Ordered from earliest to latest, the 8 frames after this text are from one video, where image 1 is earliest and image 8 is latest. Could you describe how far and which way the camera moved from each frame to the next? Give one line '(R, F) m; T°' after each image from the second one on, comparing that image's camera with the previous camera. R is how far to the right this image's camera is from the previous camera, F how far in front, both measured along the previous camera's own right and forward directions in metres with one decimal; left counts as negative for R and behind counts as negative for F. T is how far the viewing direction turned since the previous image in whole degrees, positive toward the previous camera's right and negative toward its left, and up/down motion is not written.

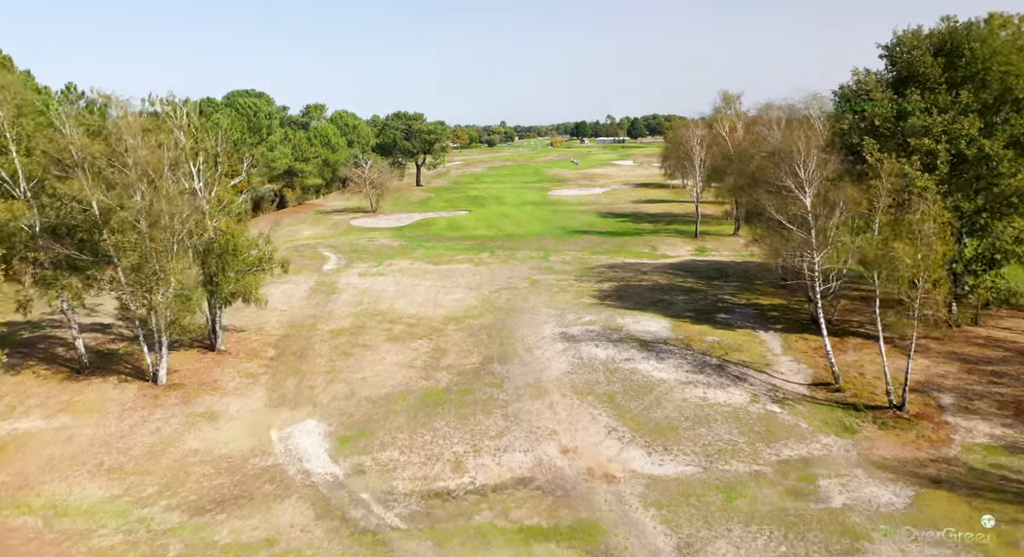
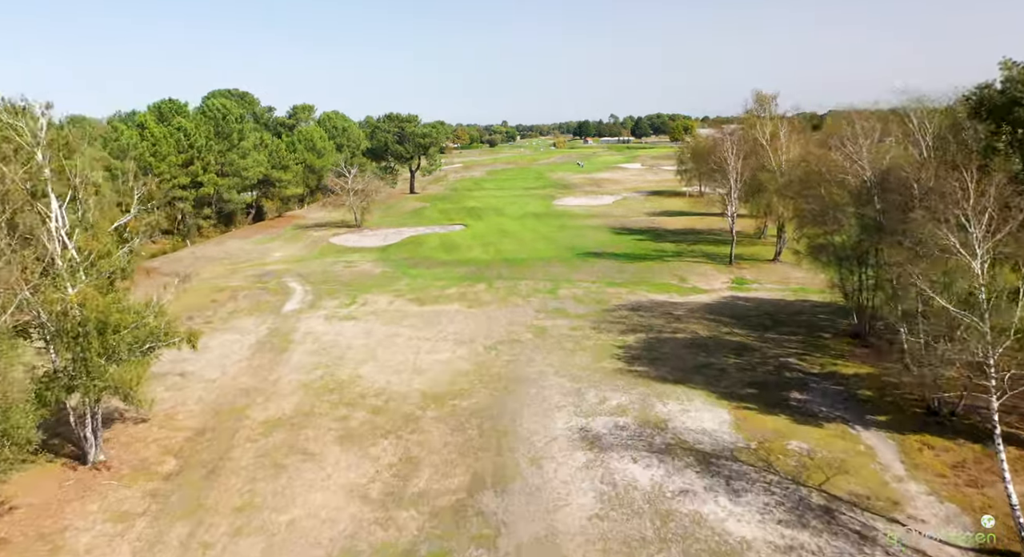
(+0.1, +7.9) m; 0°
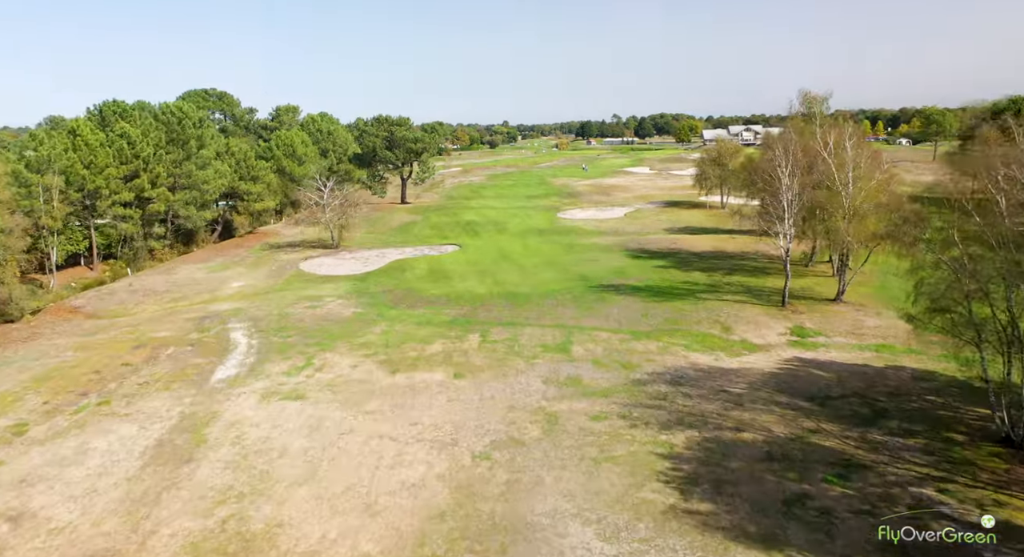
(0.0, +8.6) m; 0°
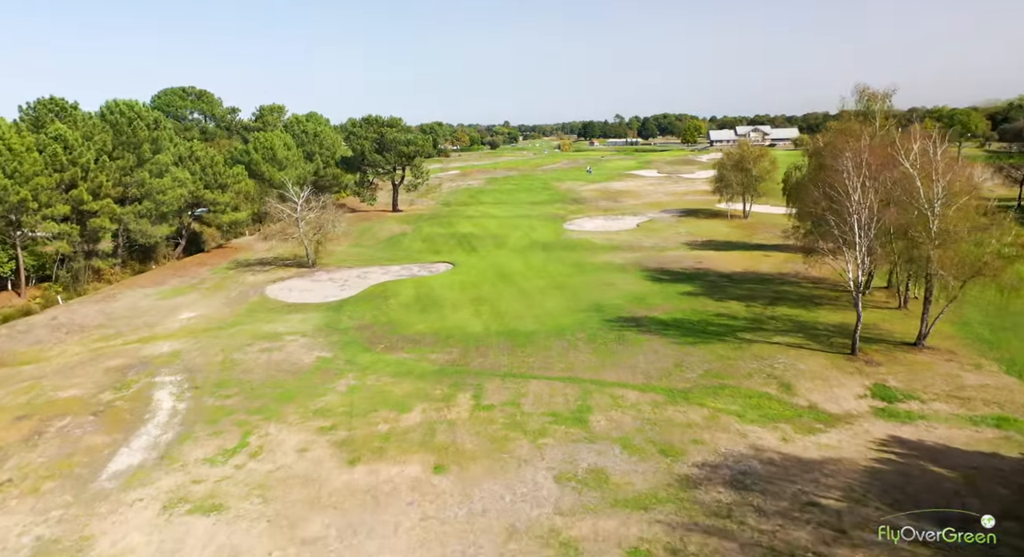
(0.0, +7.3) m; 0°
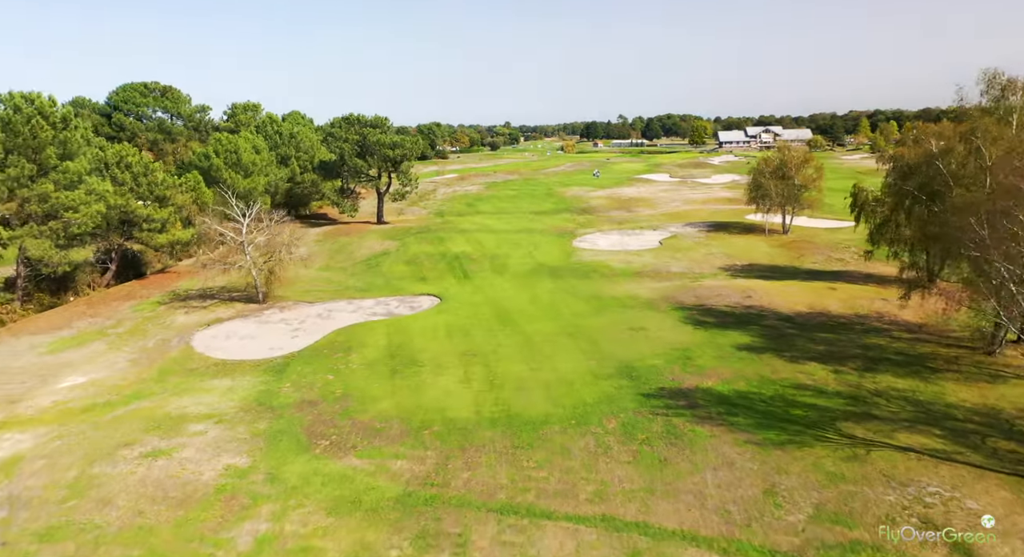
(0.0, +10.3) m; 0°
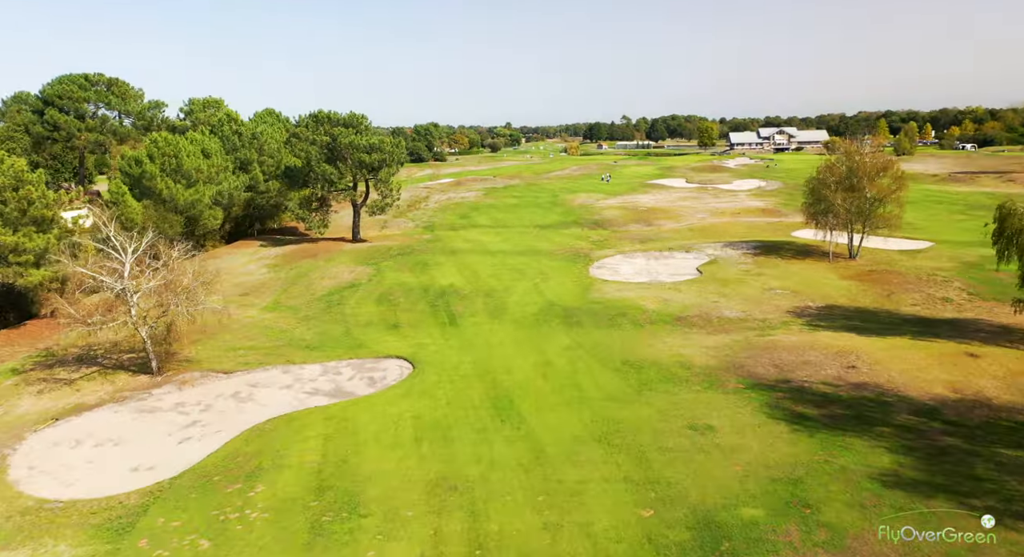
(0.0, +12.3) m; 0°
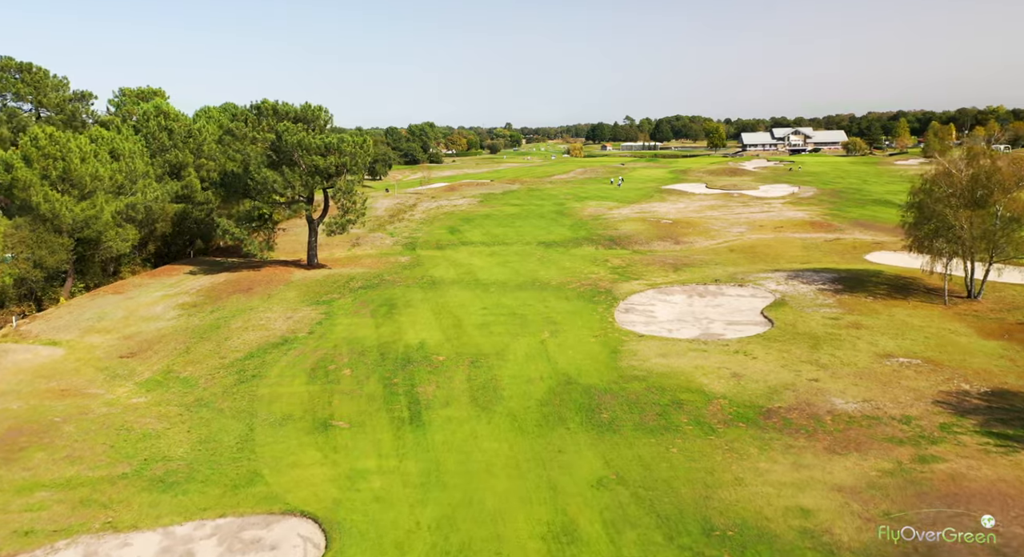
(+0.2, +13.7) m; 0°
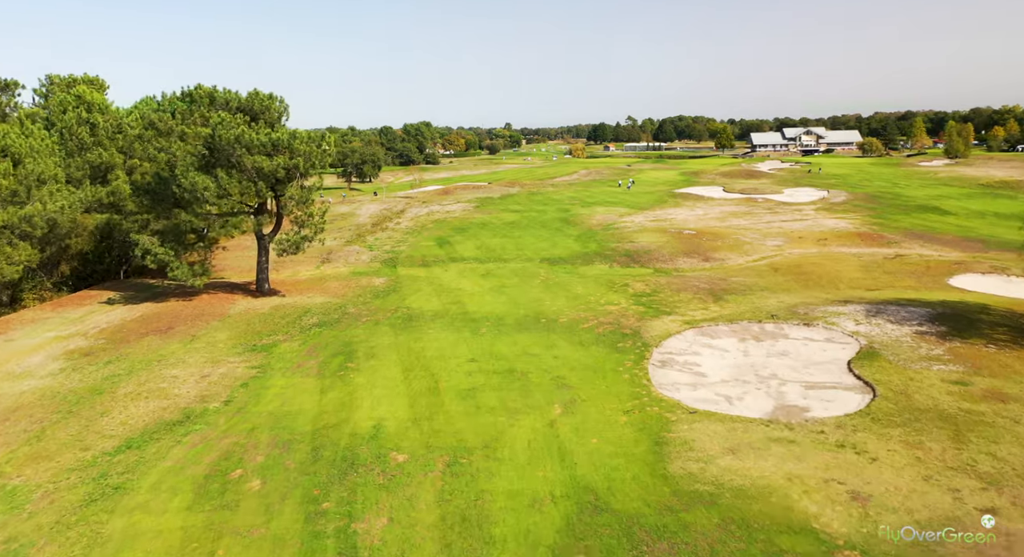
(+0.1, +10.0) m; 0°
